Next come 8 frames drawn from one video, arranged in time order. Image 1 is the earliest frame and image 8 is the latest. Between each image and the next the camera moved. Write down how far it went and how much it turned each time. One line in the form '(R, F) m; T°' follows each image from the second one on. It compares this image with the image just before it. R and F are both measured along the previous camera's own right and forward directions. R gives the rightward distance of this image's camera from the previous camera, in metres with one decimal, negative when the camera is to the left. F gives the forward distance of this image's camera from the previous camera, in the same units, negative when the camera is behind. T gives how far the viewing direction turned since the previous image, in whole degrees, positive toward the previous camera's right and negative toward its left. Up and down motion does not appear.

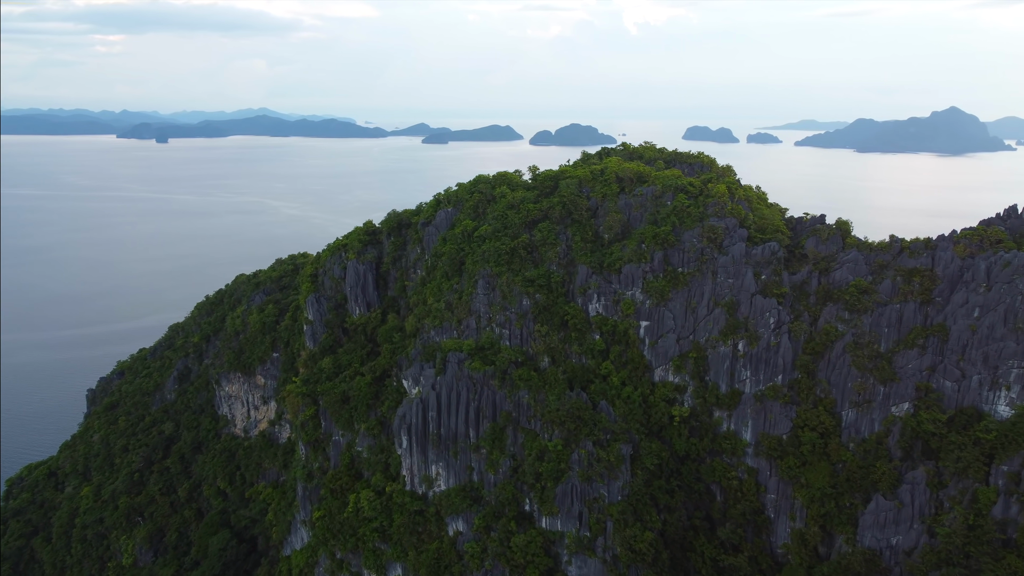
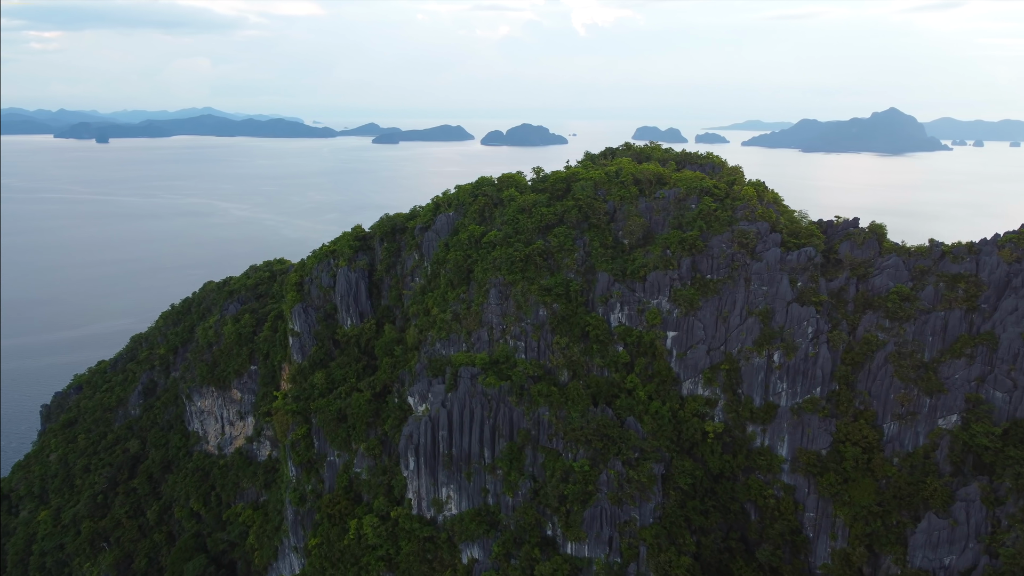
(-1.7, +1.4) m; +3°
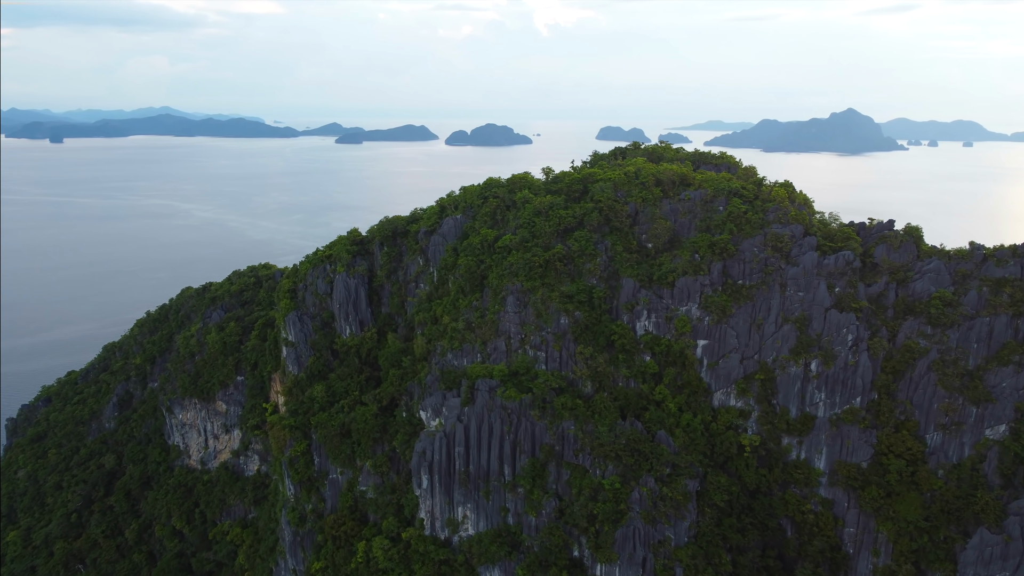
(-1.4, +1.1) m; +2°
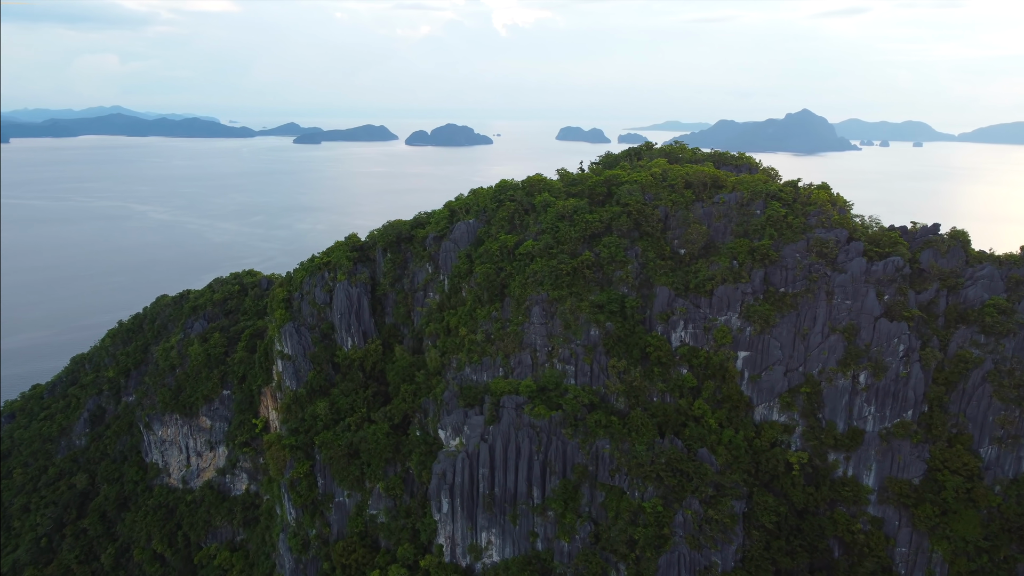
(-1.6, +1.2) m; +3°
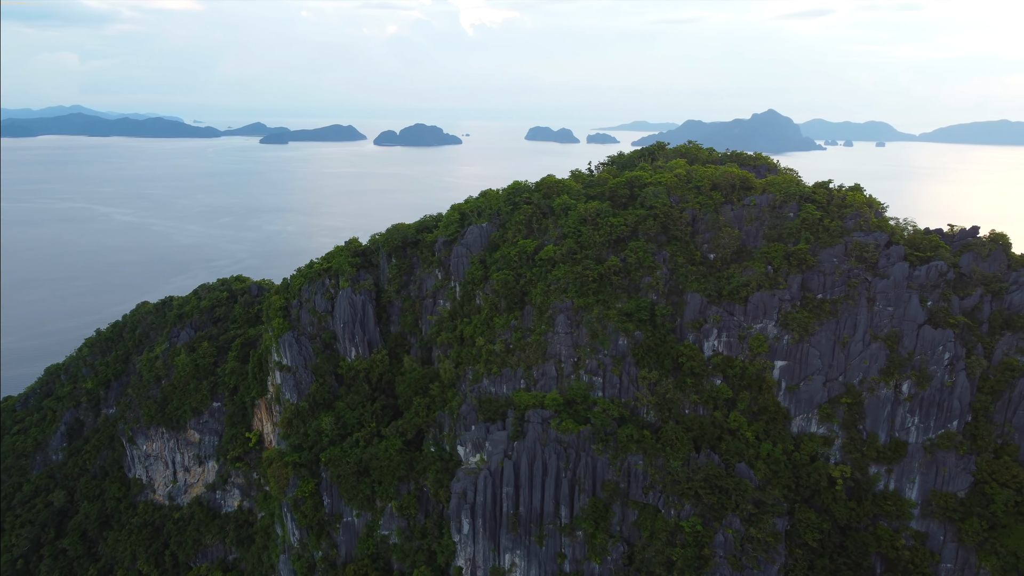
(-1.3, +0.9) m; +2°
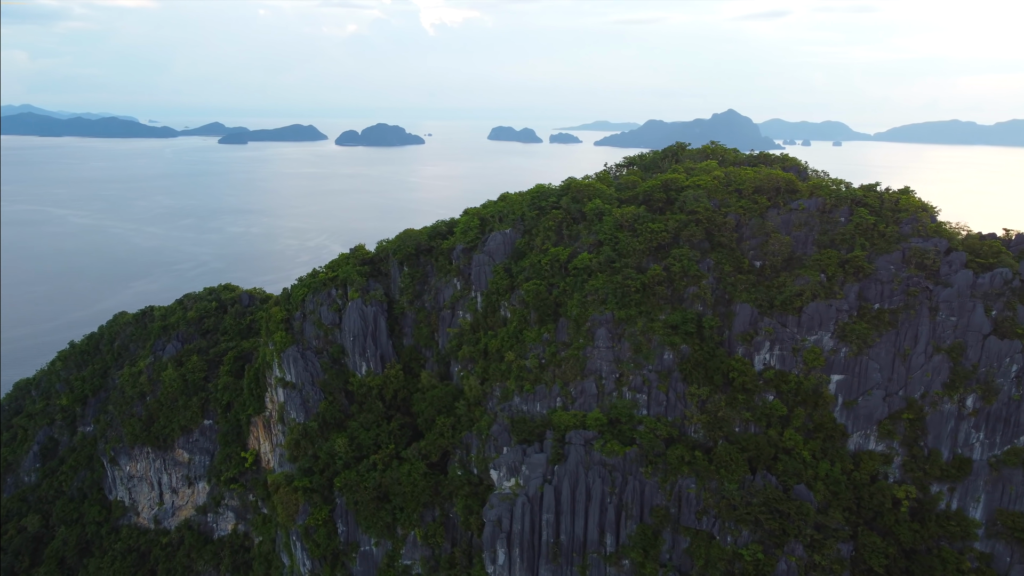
(-1.7, +1.2) m; +2°
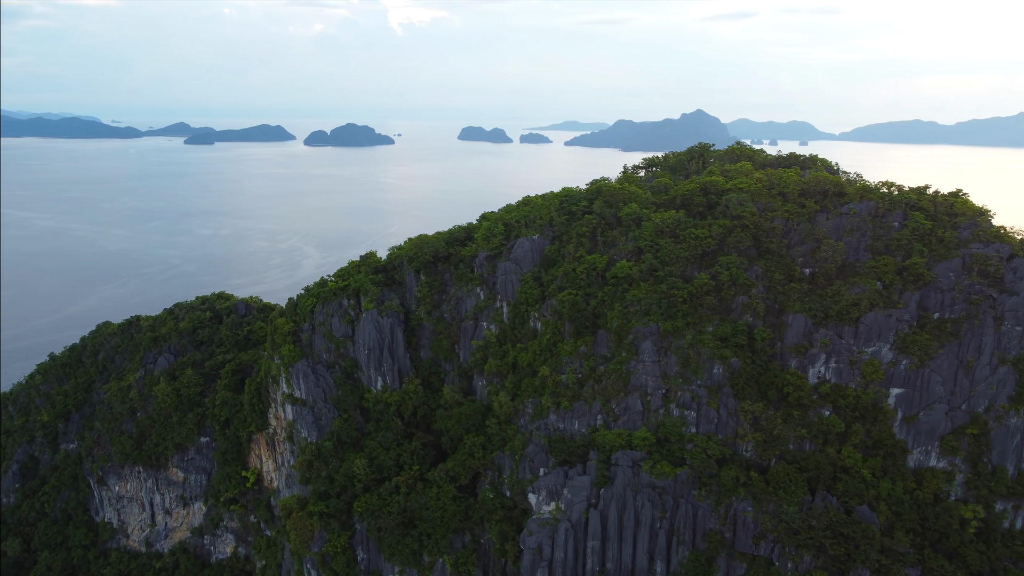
(-1.5, +1.0) m; +2°
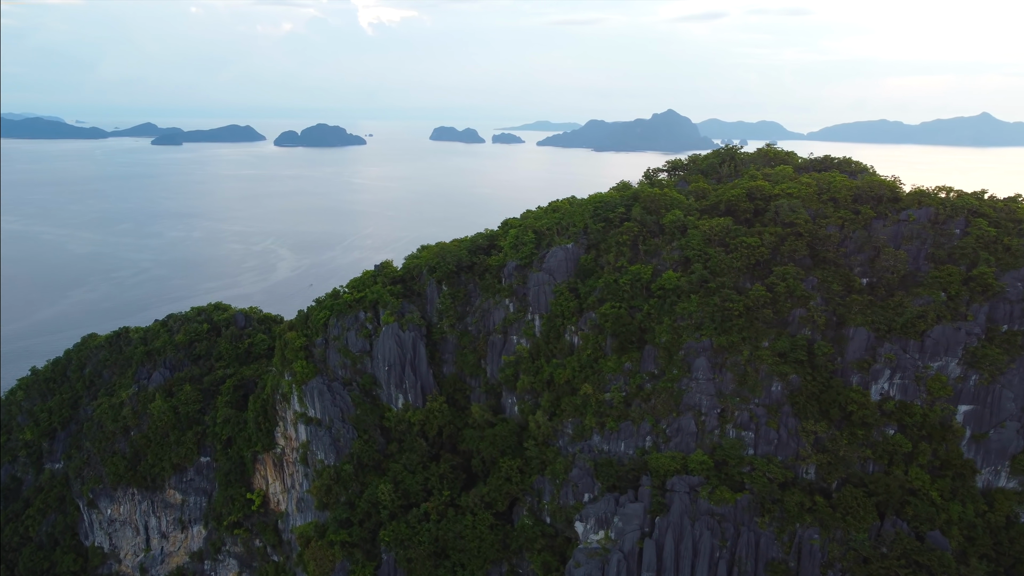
(-1.5, +1.0) m; +2°
